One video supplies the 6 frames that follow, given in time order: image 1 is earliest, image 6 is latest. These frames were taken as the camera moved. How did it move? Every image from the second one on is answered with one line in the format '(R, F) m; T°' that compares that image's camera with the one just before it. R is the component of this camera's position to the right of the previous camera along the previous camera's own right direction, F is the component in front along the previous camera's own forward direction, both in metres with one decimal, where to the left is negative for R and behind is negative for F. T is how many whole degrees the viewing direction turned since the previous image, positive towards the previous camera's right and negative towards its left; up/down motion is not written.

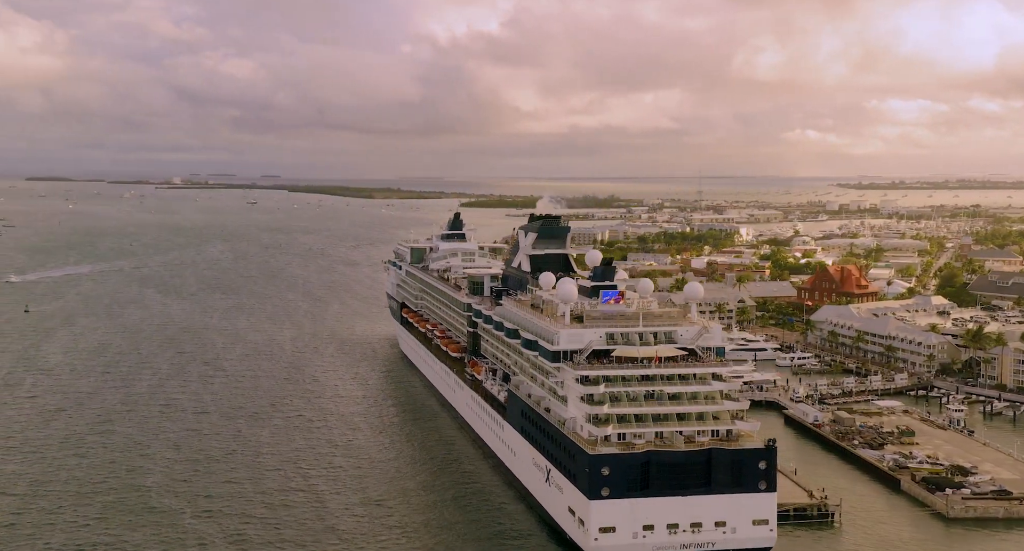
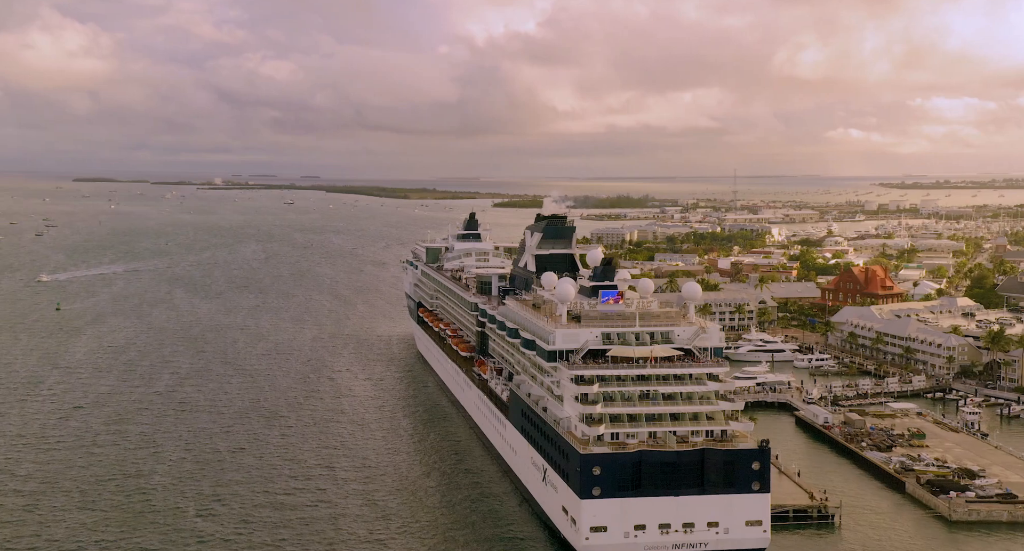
(+0.6, -0.1) m; -2°
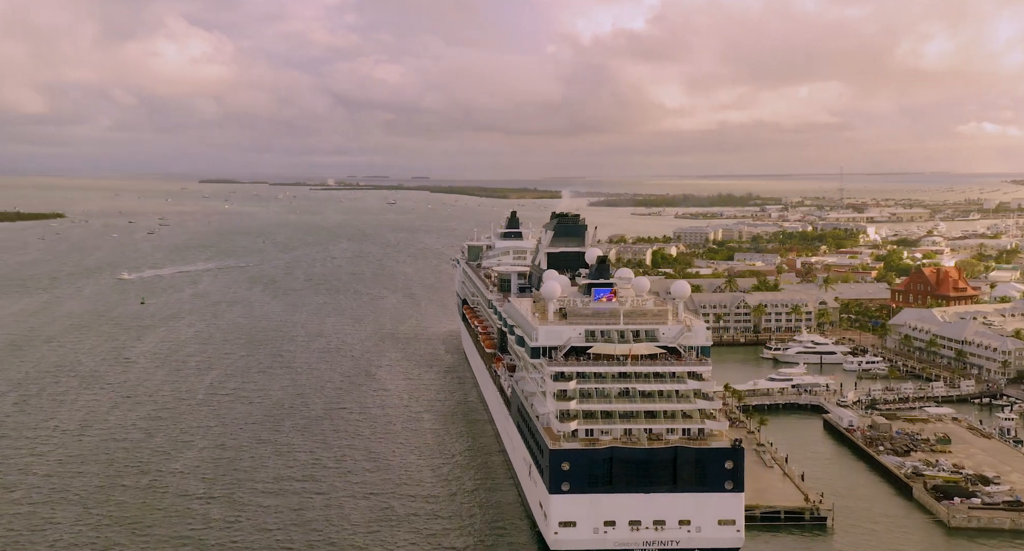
(+1.8, -0.1) m; -5°
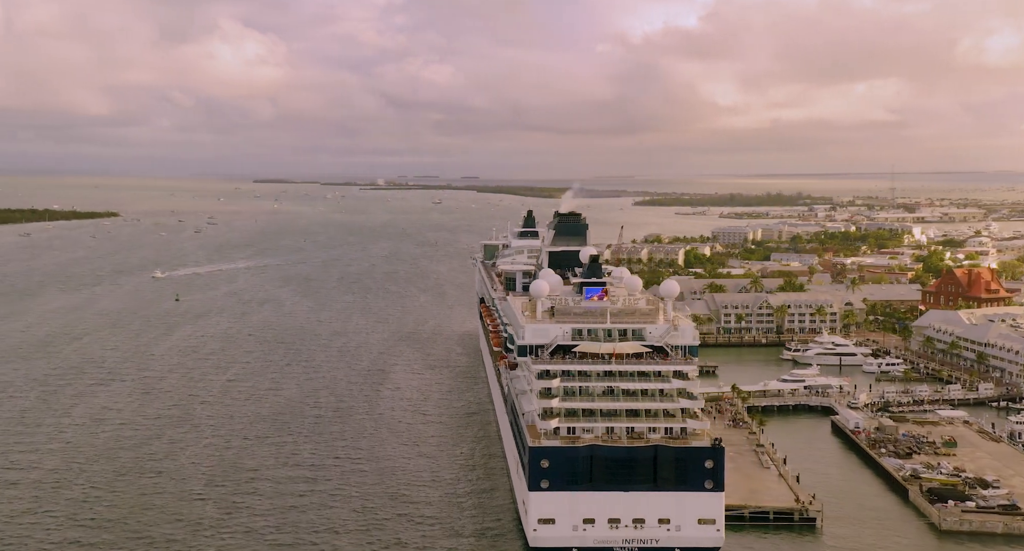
(+0.9, -0.1) m; -2°
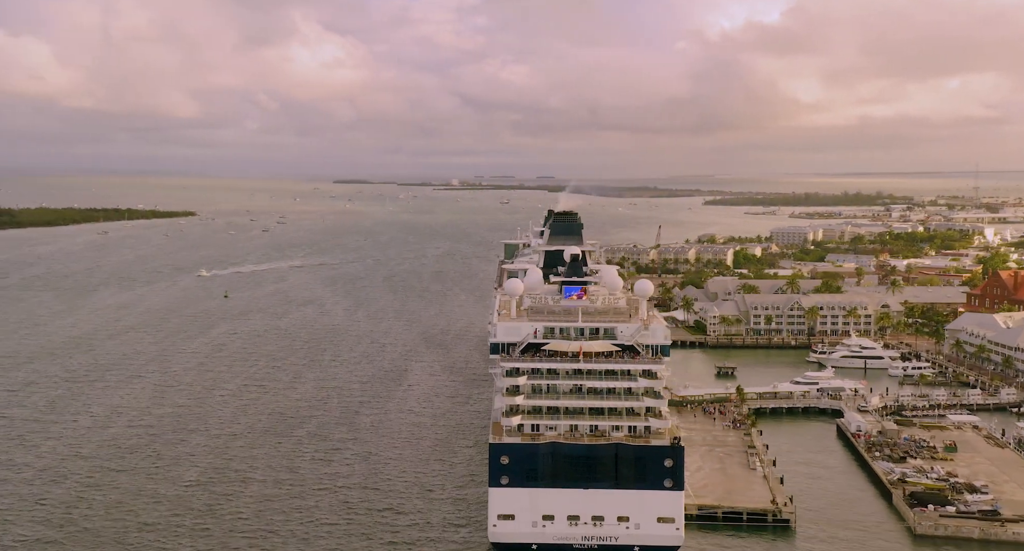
(+1.5, -0.2) m; -3°
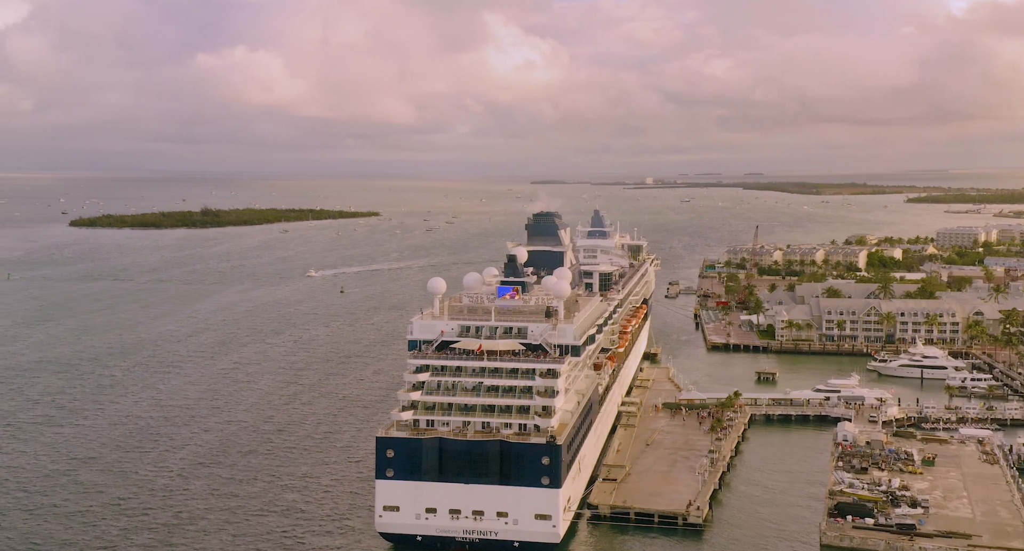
(+4.3, -0.3) m; -8°
